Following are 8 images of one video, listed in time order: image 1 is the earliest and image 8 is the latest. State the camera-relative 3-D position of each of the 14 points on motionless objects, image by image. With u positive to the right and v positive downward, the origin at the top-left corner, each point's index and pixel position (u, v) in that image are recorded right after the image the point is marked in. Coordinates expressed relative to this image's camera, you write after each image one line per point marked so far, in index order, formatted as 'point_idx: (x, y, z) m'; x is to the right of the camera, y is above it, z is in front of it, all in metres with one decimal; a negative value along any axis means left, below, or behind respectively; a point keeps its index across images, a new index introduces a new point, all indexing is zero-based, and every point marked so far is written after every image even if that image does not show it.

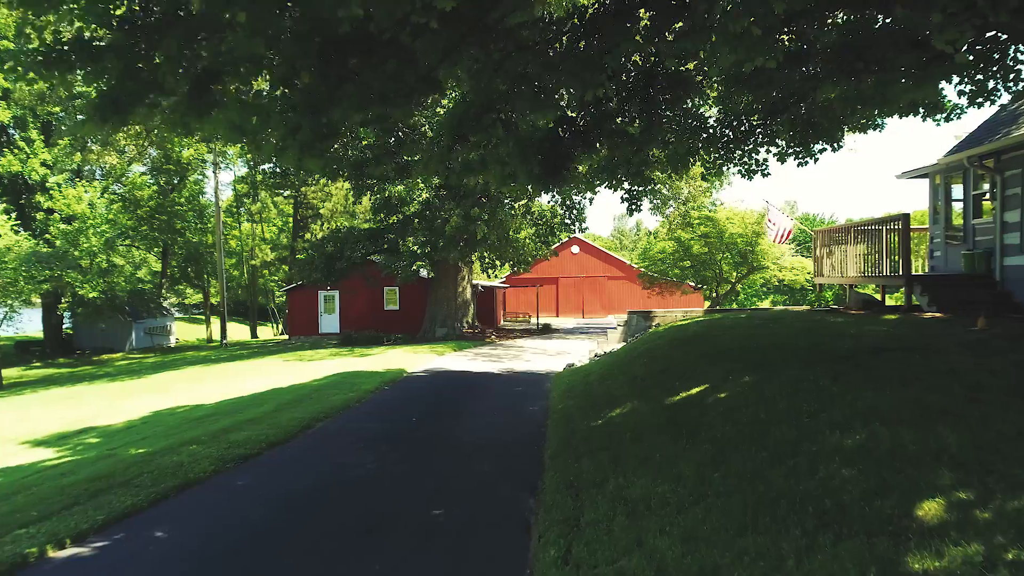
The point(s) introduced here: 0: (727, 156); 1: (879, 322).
0: (+3.2, +2.0, +10.1) m
1: (+5.2, -0.5, +9.6) m
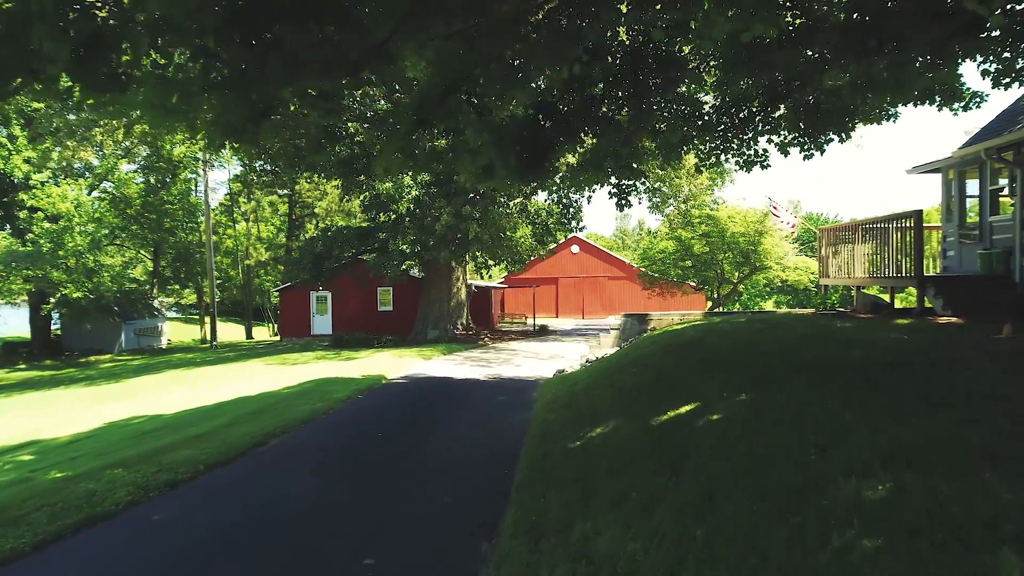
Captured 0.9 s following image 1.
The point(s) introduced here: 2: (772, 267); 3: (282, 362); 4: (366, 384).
0: (+3.0, +2.0, +9.3) m
1: (+4.9, -0.5, +8.9) m
2: (+7.4, +0.6, +19.4) m
3: (-6.8, -2.1, +19.6) m
4: (-2.6, -1.7, +11.8) m
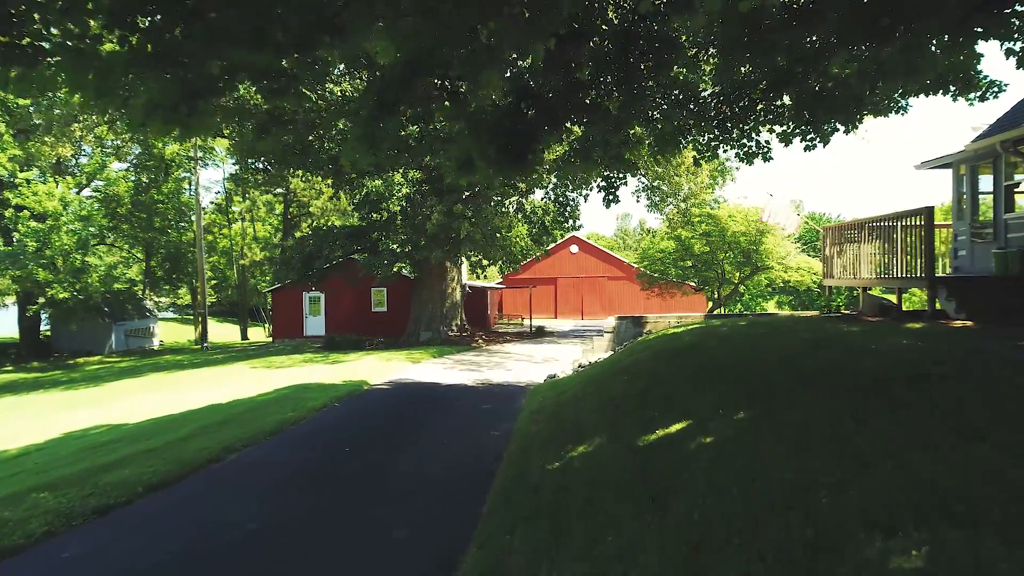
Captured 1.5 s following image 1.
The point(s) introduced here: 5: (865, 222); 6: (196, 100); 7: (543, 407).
0: (+2.8, +2.0, +8.7) m
1: (+4.7, -0.6, +8.2) m
2: (+7.2, +0.6, +18.8) m
3: (-6.9, -2.2, +19.0) m
4: (-2.8, -1.7, +11.2) m
5: (+6.2, +1.2, +11.9) m
6: (-2.2, +1.3, +4.7) m
7: (+0.4, -1.5, +8.6) m
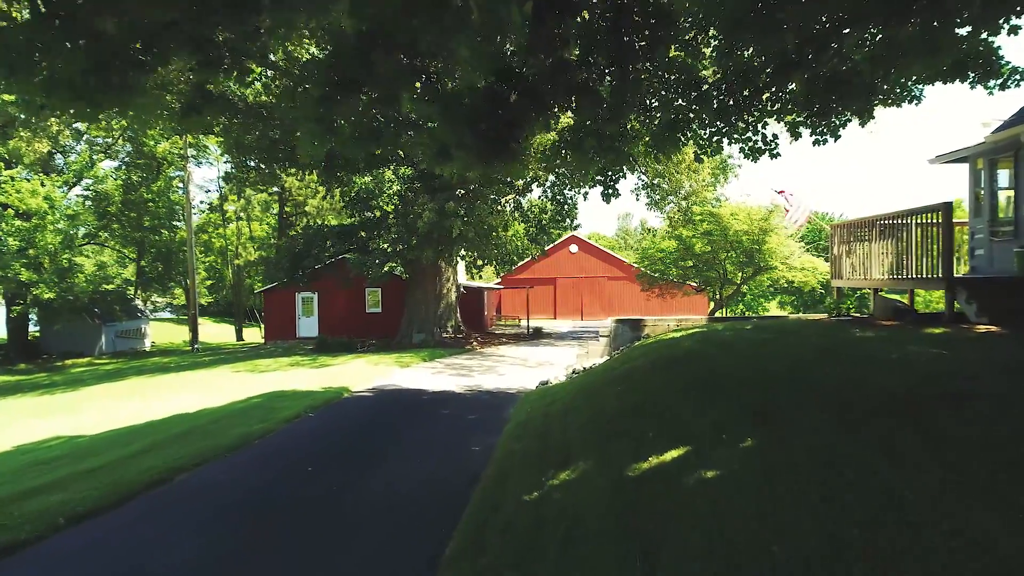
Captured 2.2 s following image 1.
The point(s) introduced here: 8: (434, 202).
0: (+2.6, +1.9, +8.1) m
1: (+4.5, -0.6, +7.6) m
2: (+7.1, +0.6, +18.1) m
3: (-7.1, -2.2, +18.4) m
4: (-3.0, -1.7, +10.6) m
5: (+6.0, +1.1, +11.2) m
6: (-2.4, +1.3, +4.1) m
7: (+0.2, -1.5, +8.0) m
8: (-2.2, +2.4, +19.0) m
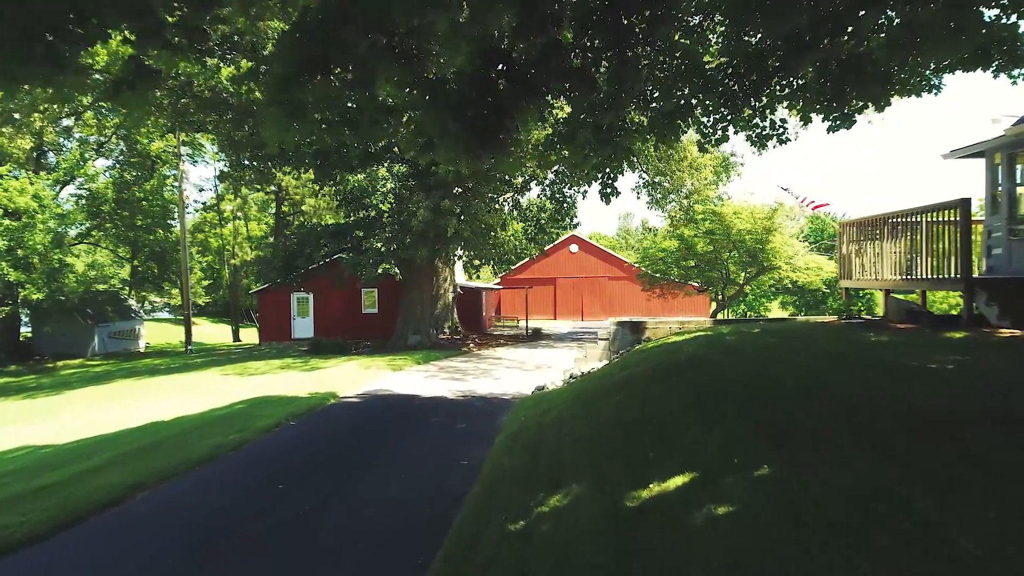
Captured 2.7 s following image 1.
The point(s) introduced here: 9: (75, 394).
0: (+2.5, +1.9, +7.6) m
1: (+4.5, -0.6, +7.1) m
2: (+7.0, +0.5, +17.6) m
3: (-7.2, -2.2, +17.9) m
4: (-3.0, -1.7, +10.1) m
5: (+5.9, +1.1, +10.7) m
6: (-2.5, +1.3, +3.6) m
7: (+0.1, -1.6, +7.5) m
8: (-2.3, +2.4, +18.5) m
9: (-10.5, -2.6, +16.2) m
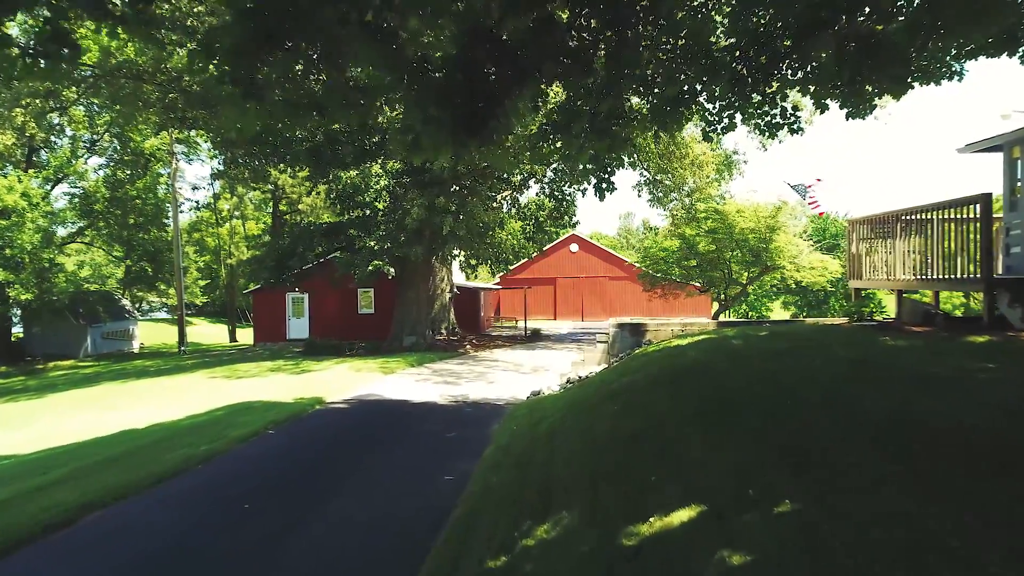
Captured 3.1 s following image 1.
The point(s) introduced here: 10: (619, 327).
0: (+2.4, +1.9, +7.1) m
1: (+4.4, -0.6, +6.6) m
2: (+6.9, +0.5, +17.1) m
3: (-7.2, -2.2, +17.4) m
4: (-3.1, -1.7, +9.6) m
5: (+5.9, +1.1, +10.2) m
6: (-2.6, +1.3, +3.1) m
7: (0.0, -1.6, +7.0) m
8: (-2.4, +2.4, +18.0) m
9: (-10.6, -2.6, +15.8) m
10: (+2.0, -0.7, +12.4) m
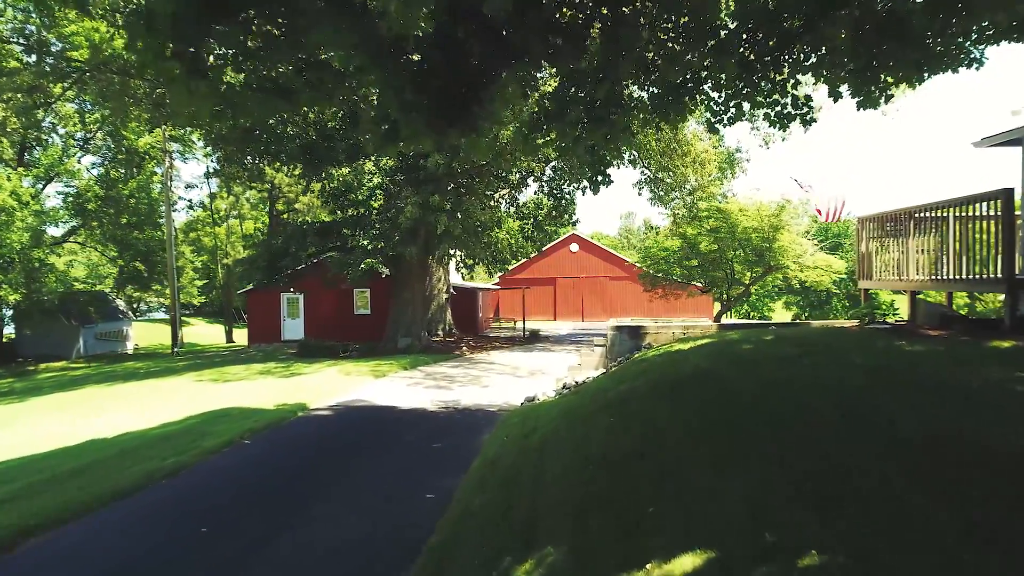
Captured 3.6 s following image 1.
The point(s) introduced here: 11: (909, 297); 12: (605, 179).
0: (+2.3, +1.9, +6.6) m
1: (+4.3, -0.6, +6.1) m
2: (+6.8, +0.5, +16.6) m
3: (-7.3, -2.2, +16.9) m
4: (-3.2, -1.7, +9.1) m
5: (+5.8, +1.1, +9.7) m
6: (-2.7, +1.2, +2.6) m
7: (-0.1, -1.6, +6.5) m
8: (-2.4, +2.4, +17.6) m
9: (-10.7, -2.6, +15.3) m
10: (+1.9, -0.7, +11.9) m
11: (+6.0, -0.1, +10.3) m
12: (+1.1, +1.2, +7.7) m
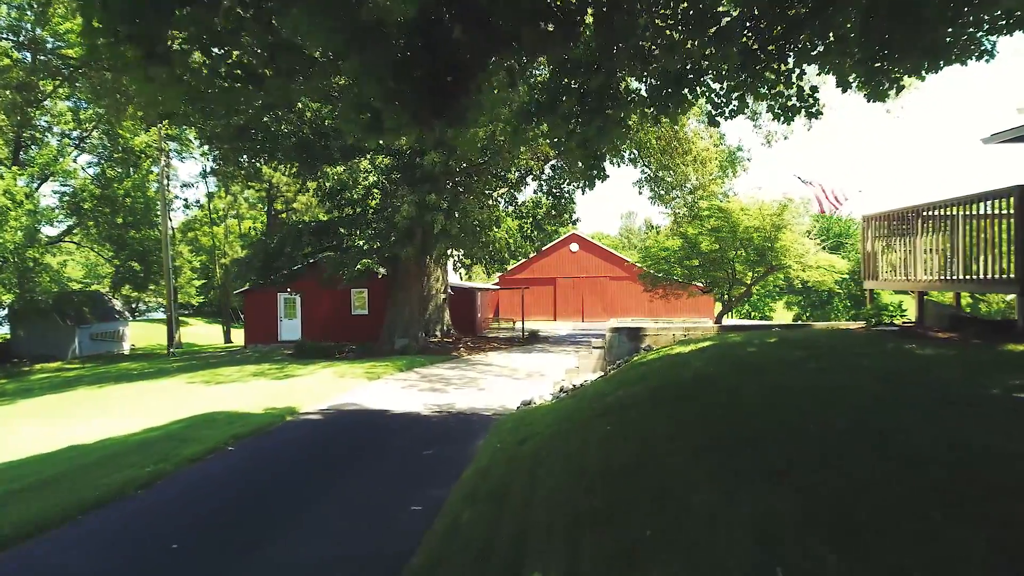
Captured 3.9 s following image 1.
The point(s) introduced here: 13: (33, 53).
0: (+2.2, +1.9, +6.3) m
1: (+4.2, -0.6, +5.8) m
2: (+6.8, +0.5, +16.3) m
3: (-7.4, -2.2, +16.7) m
4: (-3.3, -1.8, +8.8) m
5: (+5.7, +1.1, +9.4) m
6: (-2.8, +1.2, +2.3) m
7: (-0.1, -1.6, +6.2) m
8: (-2.5, +2.4, +17.3) m
9: (-10.8, -2.6, +15.0) m
10: (+1.8, -0.7, +11.7) m
11: (+5.9, -0.1, +10.0) m
12: (+1.0, +1.2, +7.4) m
13: (-11.5, +5.6, +16.1) m
